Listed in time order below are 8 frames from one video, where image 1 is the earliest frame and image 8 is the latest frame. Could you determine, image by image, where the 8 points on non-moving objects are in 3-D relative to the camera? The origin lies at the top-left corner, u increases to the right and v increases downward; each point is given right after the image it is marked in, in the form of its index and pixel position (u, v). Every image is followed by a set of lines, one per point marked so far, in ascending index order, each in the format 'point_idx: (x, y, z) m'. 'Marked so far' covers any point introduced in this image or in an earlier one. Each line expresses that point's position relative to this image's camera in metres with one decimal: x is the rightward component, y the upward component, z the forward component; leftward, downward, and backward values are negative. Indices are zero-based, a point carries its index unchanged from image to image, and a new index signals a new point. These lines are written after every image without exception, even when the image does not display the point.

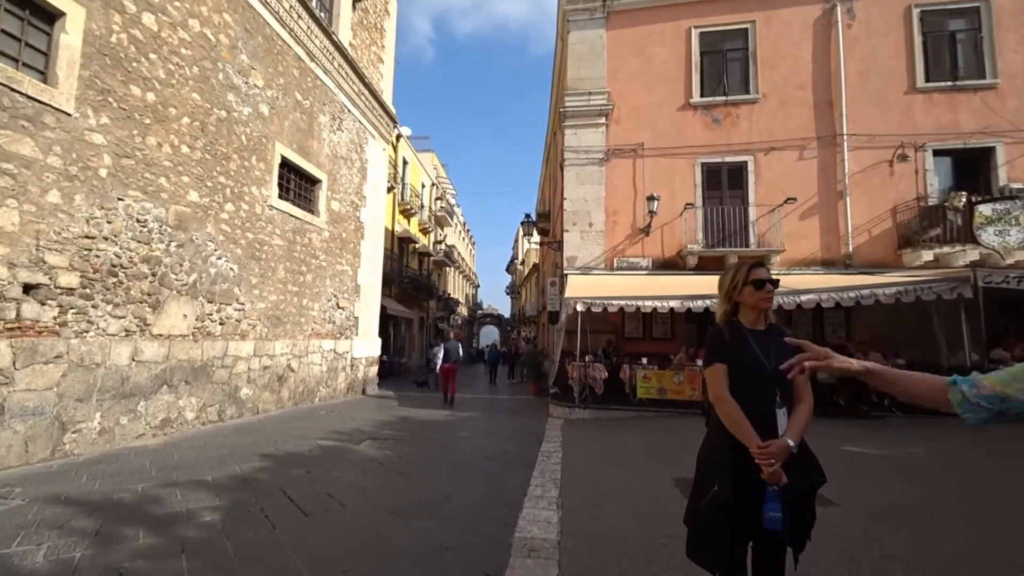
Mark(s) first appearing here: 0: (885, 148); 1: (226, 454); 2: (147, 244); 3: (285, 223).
0: (+8.4, +3.2, +10.1) m
1: (-3.3, -1.9, +5.1) m
2: (-4.8, +0.6, +5.8) m
3: (-4.4, +1.2, +8.6) m
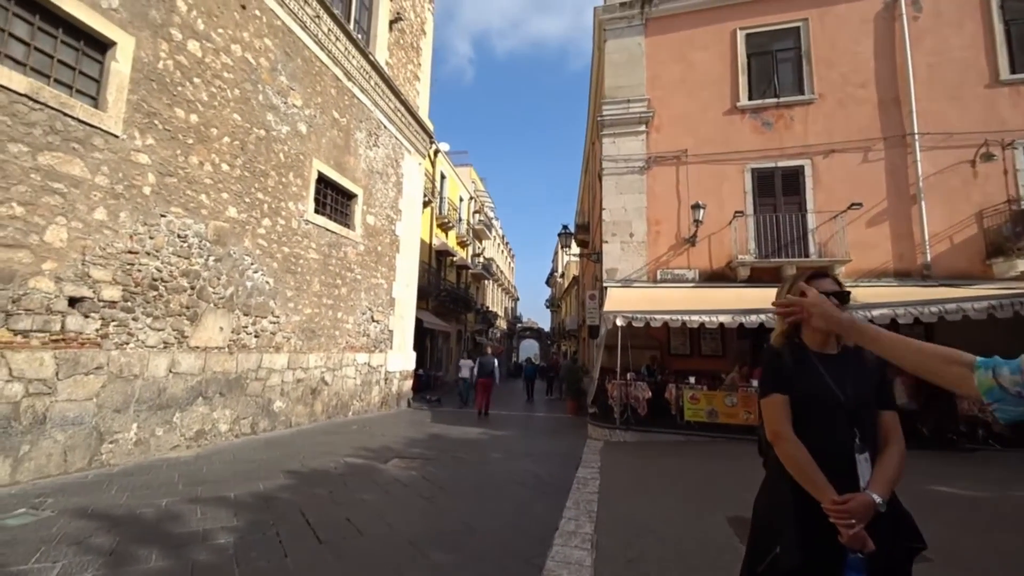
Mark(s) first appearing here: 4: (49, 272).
0: (+9.2, +2.9, +9.1) m
1: (-2.9, -2.1, +5.0) m
2: (-4.4, +0.4, +6.0) m
3: (-3.7, +1.0, +8.7) m
4: (-4.8, +0.2, +4.5) m
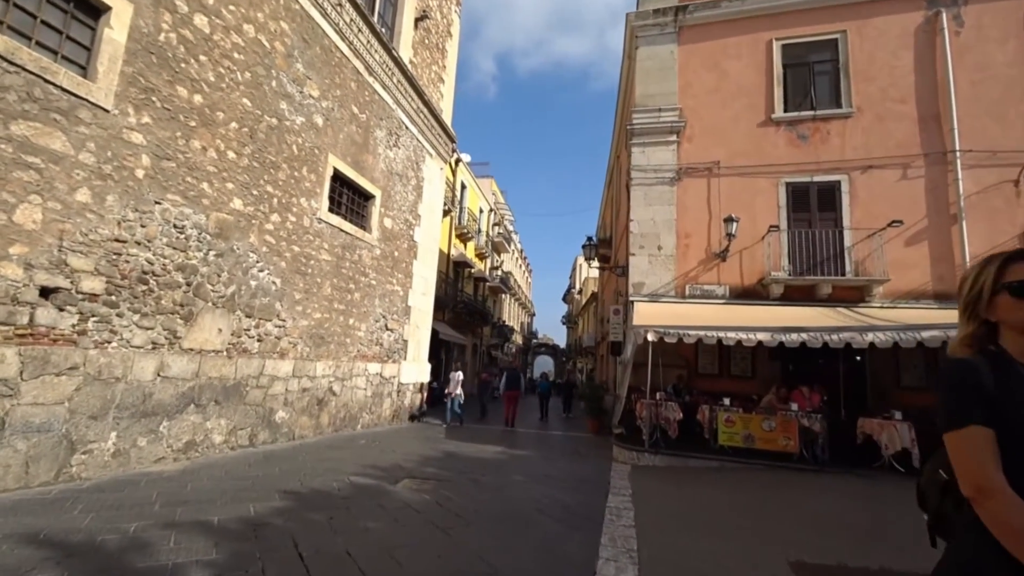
0: (+9.6, +2.4, +8.5) m
1: (-2.7, -2.0, +4.4) m
2: (-4.1, +0.5, +5.5) m
3: (-3.3, +0.9, +8.3) m
4: (-4.5, +0.3, +4.1) m
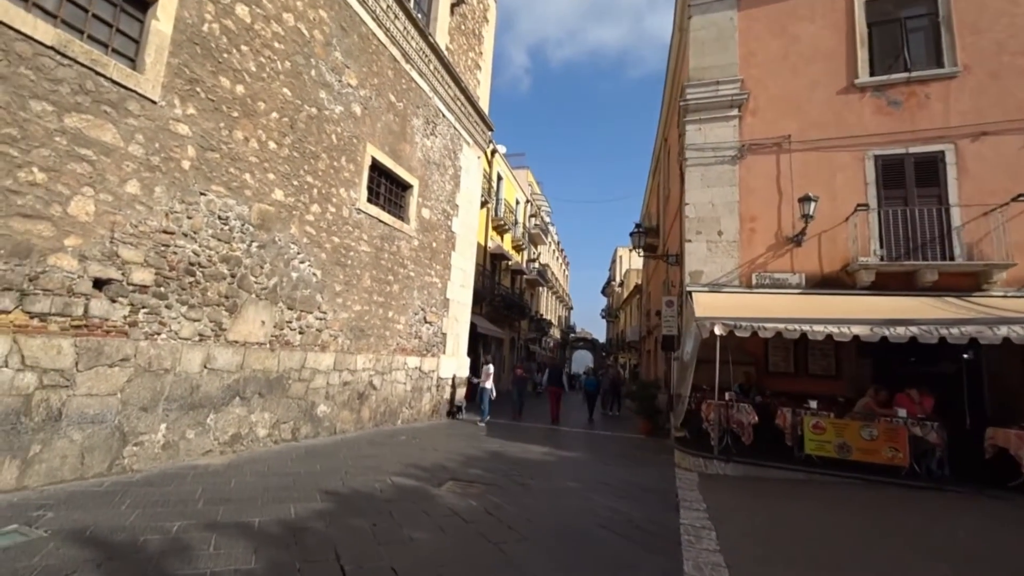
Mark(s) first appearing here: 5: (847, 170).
0: (+10.4, +2.7, +7.0) m
1: (-2.2, -1.9, +4.3) m
2: (-3.5, +0.6, +5.4) m
3: (-2.4, +1.0, +8.1) m
4: (-4.0, +0.4, +4.0) m
5: (+6.3, +2.2, +8.4) m
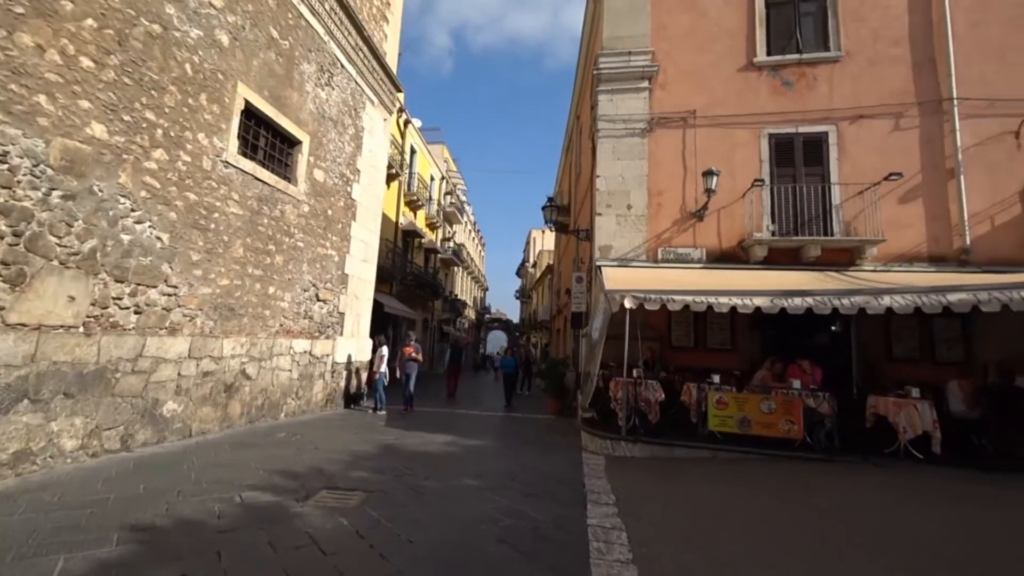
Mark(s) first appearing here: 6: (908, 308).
0: (+8.8, +3.1, +7.9) m
1: (-3.1, -1.6, +3.1) m
2: (-4.5, +0.9, +3.9) m
3: (-4.0, +1.5, +6.7) m
4: (-4.9, +0.6, +2.4) m
5: (+4.5, +2.7, +8.5) m
6: (+5.1, -0.2, +5.6) m
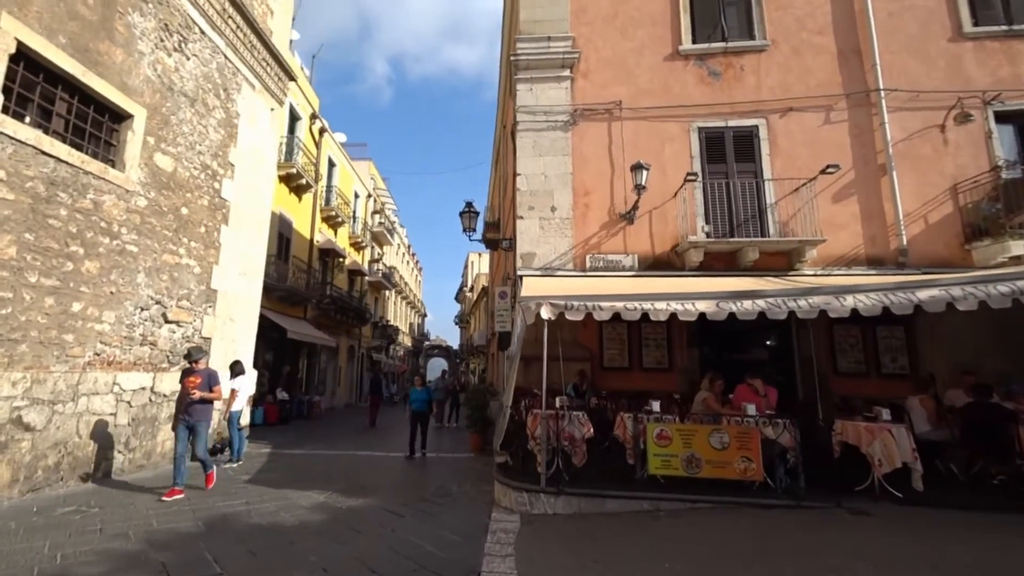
0: (+7.3, +3.0, +7.7) m
1: (-3.8, -1.6, +1.1) m
2: (-5.4, +0.9, +1.9) m
3: (-5.3, +1.3, +4.8) m
4: (-5.6, +0.7, +0.4) m
5: (+2.9, +2.6, +7.7) m
6: (+3.9, -0.2, +4.7) m
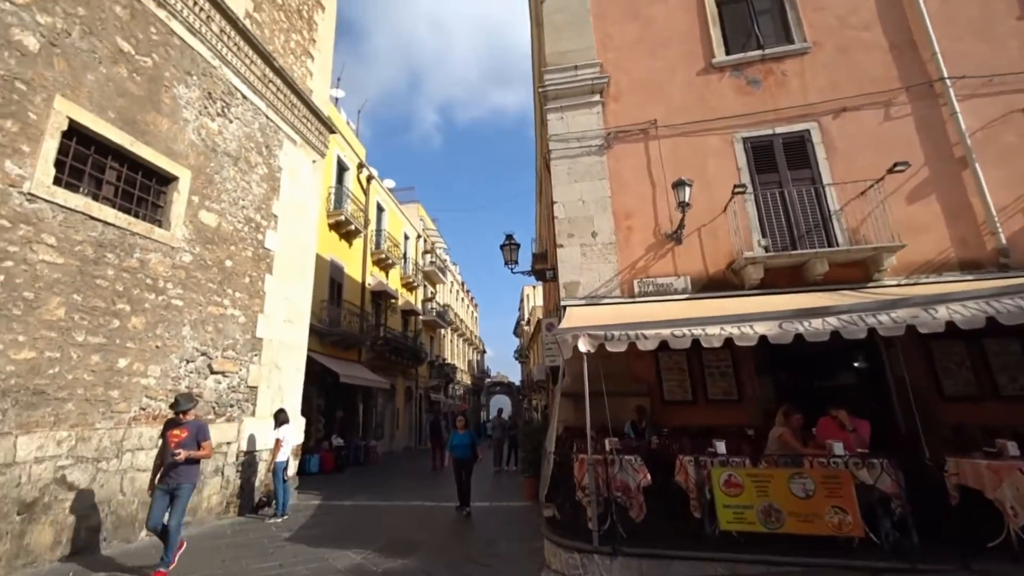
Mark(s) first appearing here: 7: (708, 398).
0: (+7.7, +2.9, +6.8) m
1: (-3.8, -1.8, +1.0) m
2: (-5.4, +0.4, +2.1) m
3: (-5.0, +0.7, +5.0) m
4: (-5.7, +0.3, +0.7) m
5: (+3.4, +2.2, +7.2) m
6: (+4.2, -0.3, +3.9) m
7: (+2.6, -1.4, +5.7) m
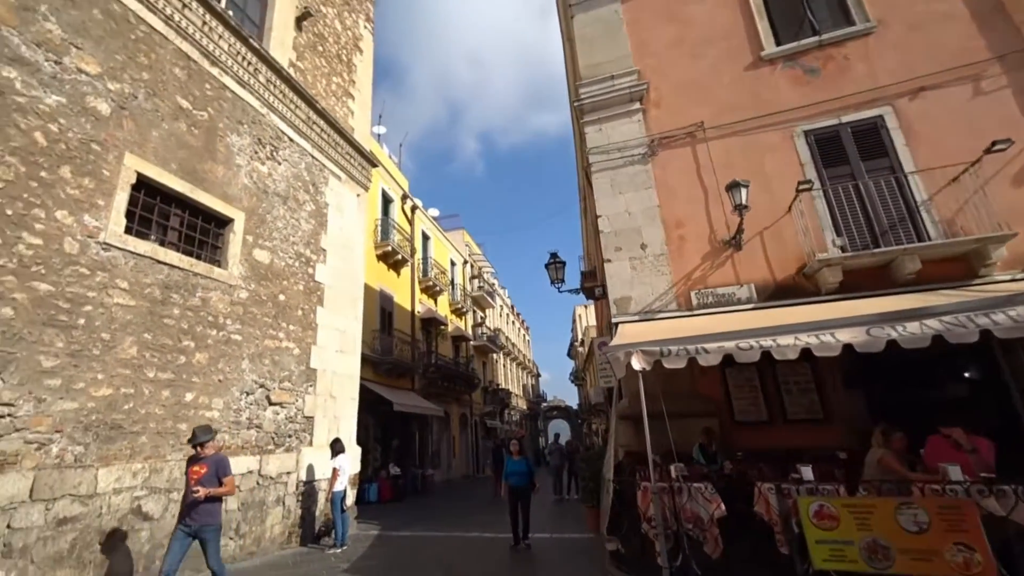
0: (+8.2, +3.1, +5.8) m
1: (-3.7, -2.1, +1.2) m
2: (-5.3, 0.0, +2.6) m
3: (-4.5, +0.2, +5.4) m
4: (-5.7, 0.0, +1.1) m
5: (+4.0, +2.1, +6.6) m
6: (+4.5, -0.2, +3.2) m
7: (+3.2, -1.5, +5.1) m
